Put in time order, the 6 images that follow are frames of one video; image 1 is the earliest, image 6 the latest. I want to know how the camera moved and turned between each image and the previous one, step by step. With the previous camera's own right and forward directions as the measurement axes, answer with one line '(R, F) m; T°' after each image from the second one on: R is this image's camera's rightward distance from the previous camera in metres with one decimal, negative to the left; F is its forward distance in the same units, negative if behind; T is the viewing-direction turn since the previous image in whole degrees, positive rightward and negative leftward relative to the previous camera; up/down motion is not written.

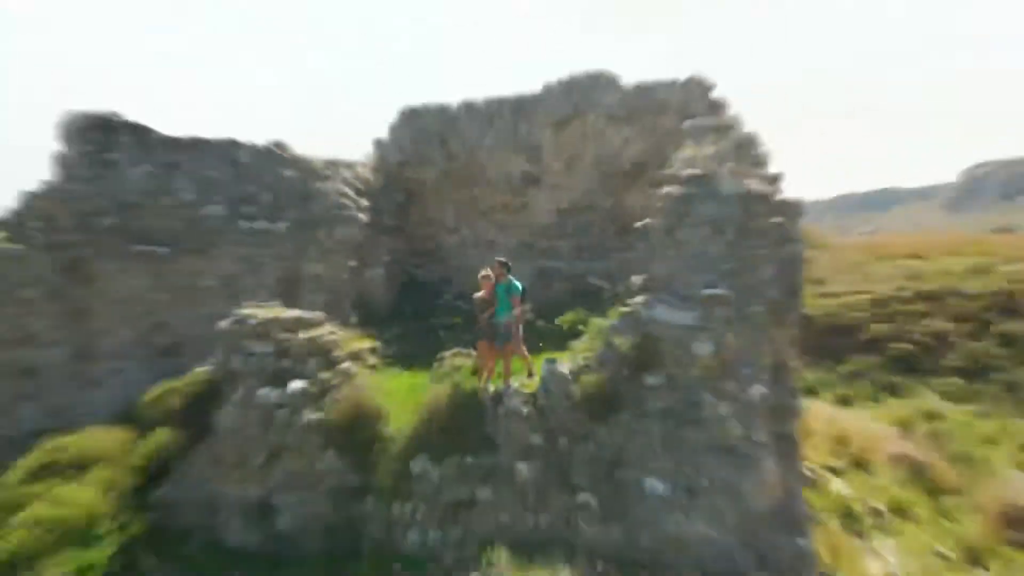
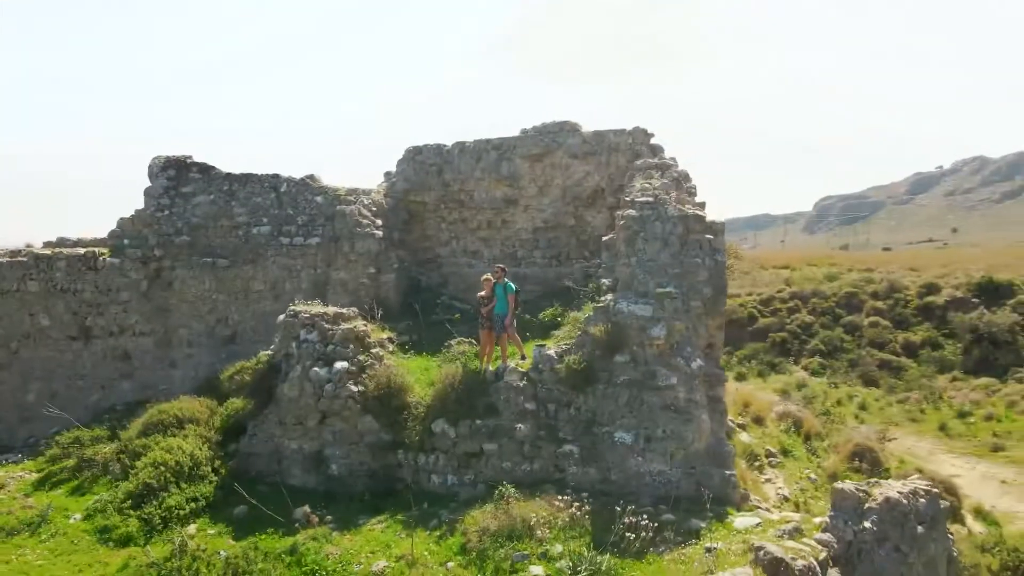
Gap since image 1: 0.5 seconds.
(+0.1, -2.3) m; +1°
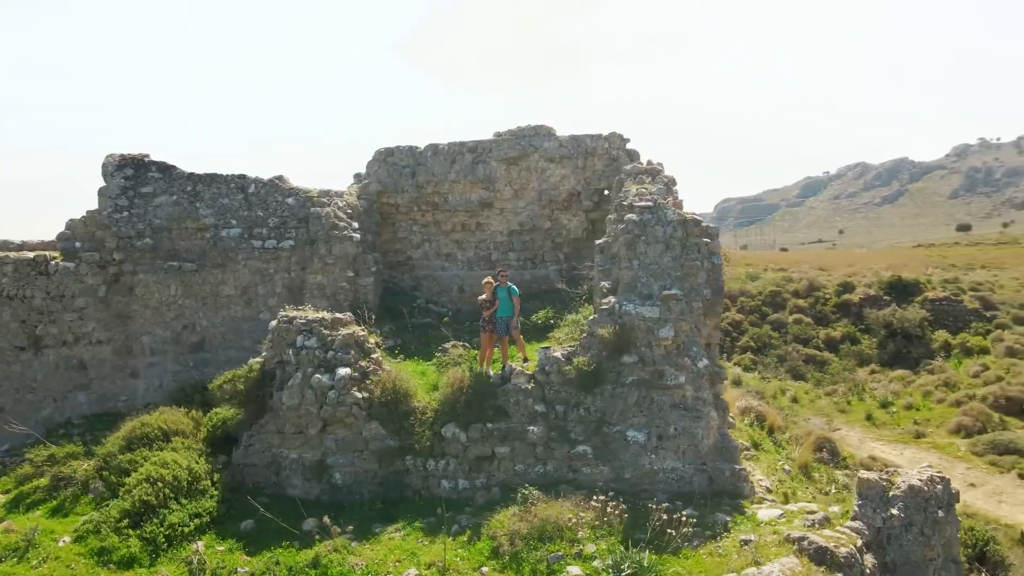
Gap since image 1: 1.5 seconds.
(-0.9, 0.0) m; +7°
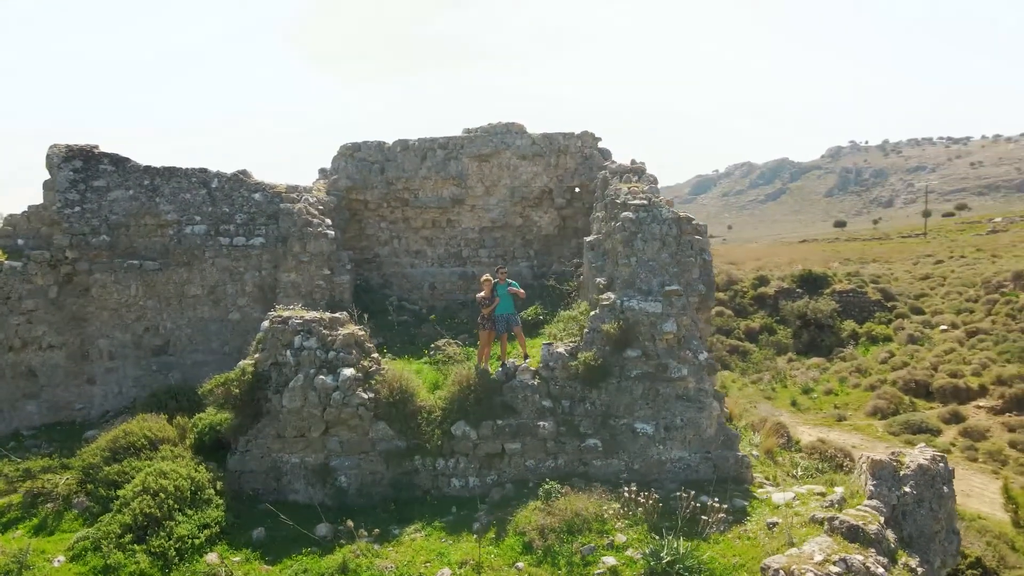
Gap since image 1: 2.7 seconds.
(-1.0, 0.0) m; +7°
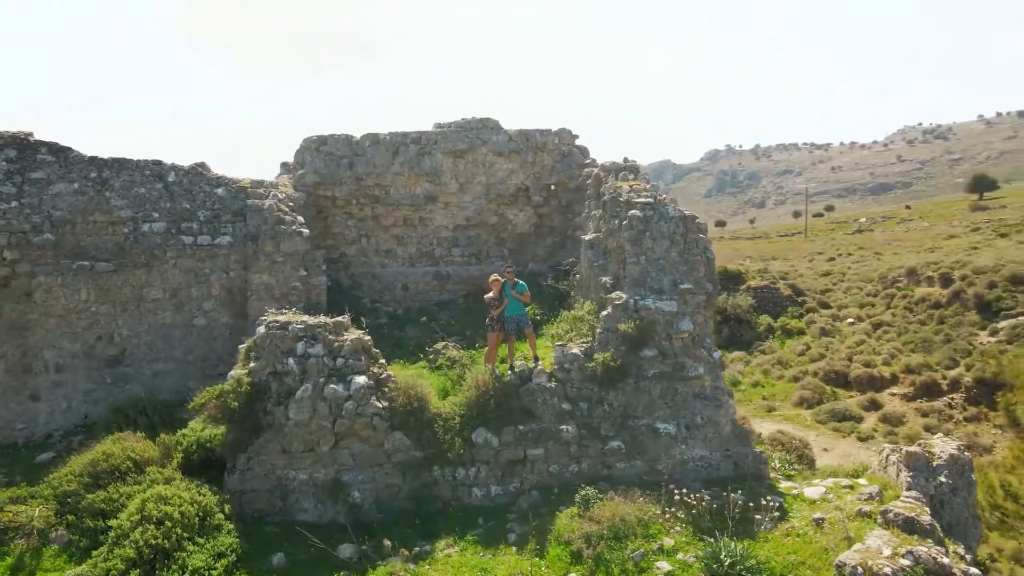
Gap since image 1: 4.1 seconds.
(-1.1, +0.3) m; +8°
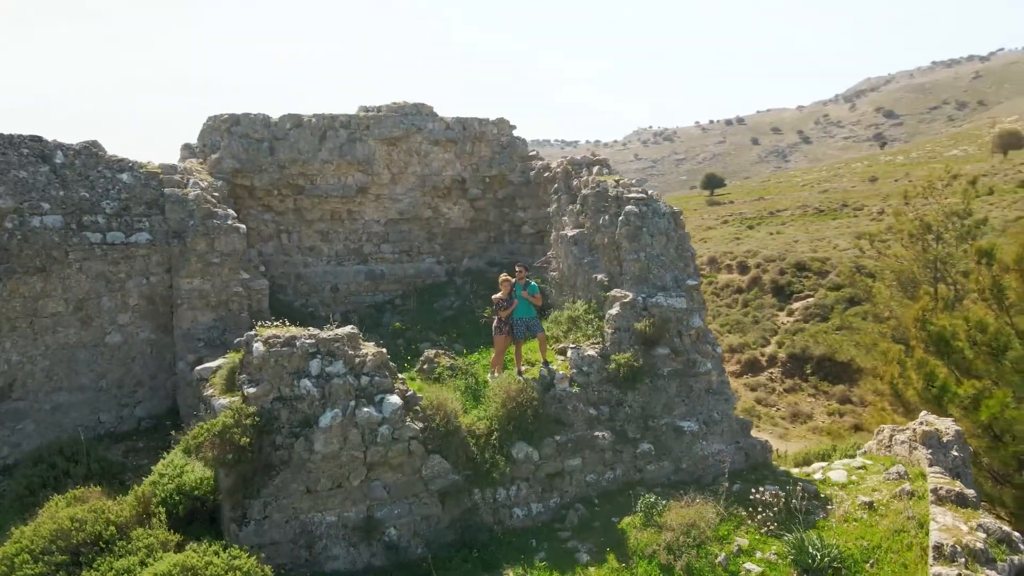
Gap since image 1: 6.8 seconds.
(-2.2, +0.8) m; +17°
